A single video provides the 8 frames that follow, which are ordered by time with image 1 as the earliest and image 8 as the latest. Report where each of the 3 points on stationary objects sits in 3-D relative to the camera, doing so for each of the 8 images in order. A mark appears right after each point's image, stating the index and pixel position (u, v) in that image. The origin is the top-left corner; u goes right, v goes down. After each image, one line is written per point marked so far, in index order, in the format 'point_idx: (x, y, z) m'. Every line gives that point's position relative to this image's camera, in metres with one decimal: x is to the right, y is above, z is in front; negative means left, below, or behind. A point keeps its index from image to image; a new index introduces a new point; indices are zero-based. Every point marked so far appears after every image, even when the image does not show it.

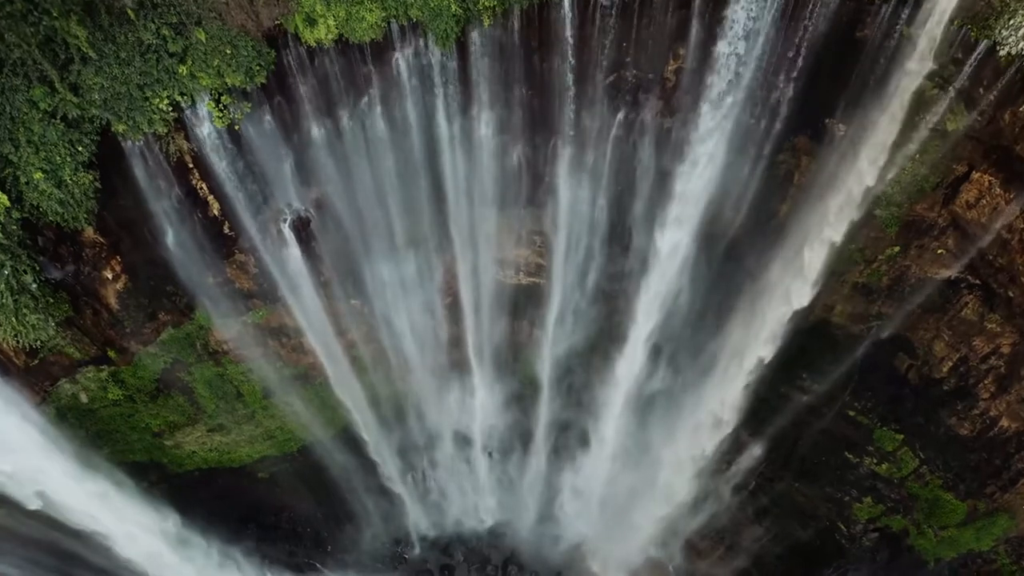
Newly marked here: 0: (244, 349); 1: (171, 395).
0: (-4.2, -0.9, +11.1) m
1: (-5.3, -1.7, +11.2) m
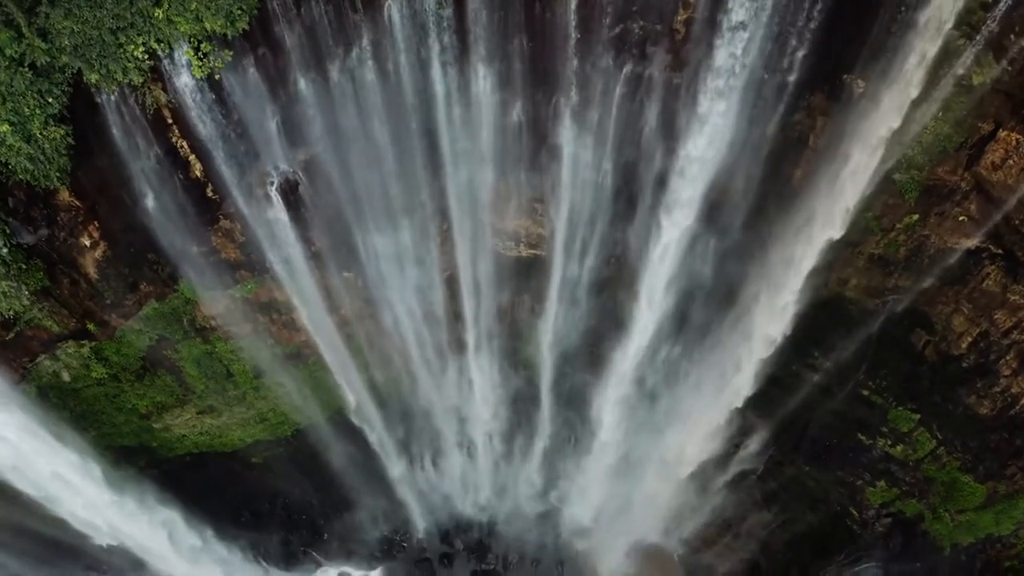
0: (-4.1, -0.5, +10.6) m
1: (-5.3, -1.3, +10.8) m
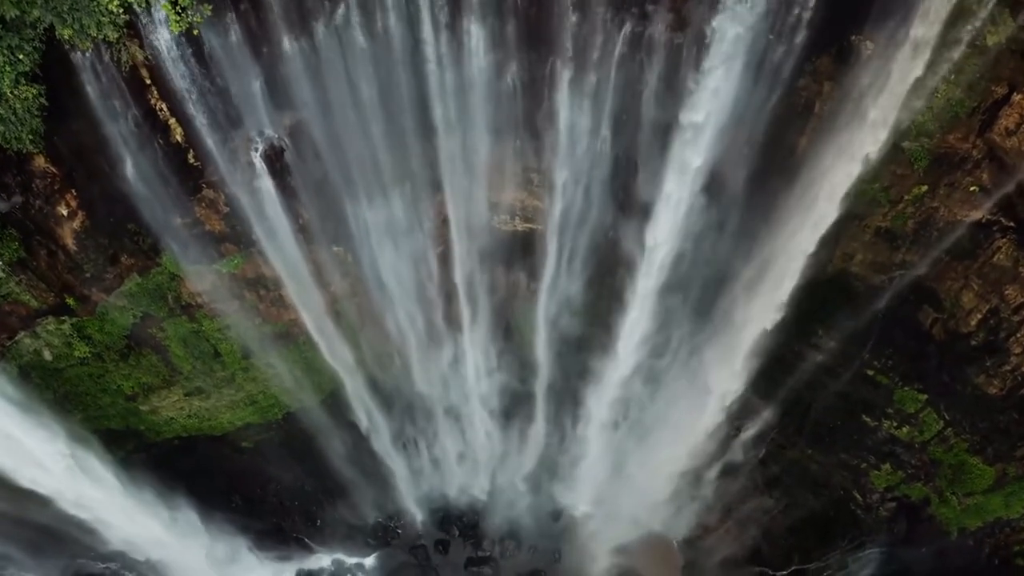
0: (-4.2, -0.2, +10.3) m
1: (-5.4, -0.9, +10.5) m
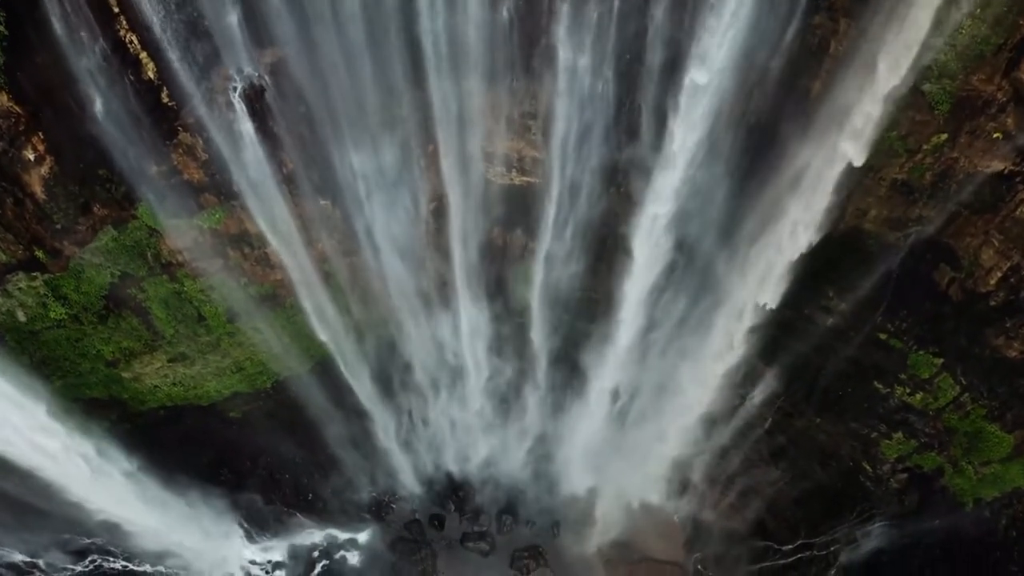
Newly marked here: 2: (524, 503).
0: (-4.3, +0.4, +9.8) m
1: (-5.4, -0.4, +10.0) m
2: (+0.2, -3.9, +13.1) m
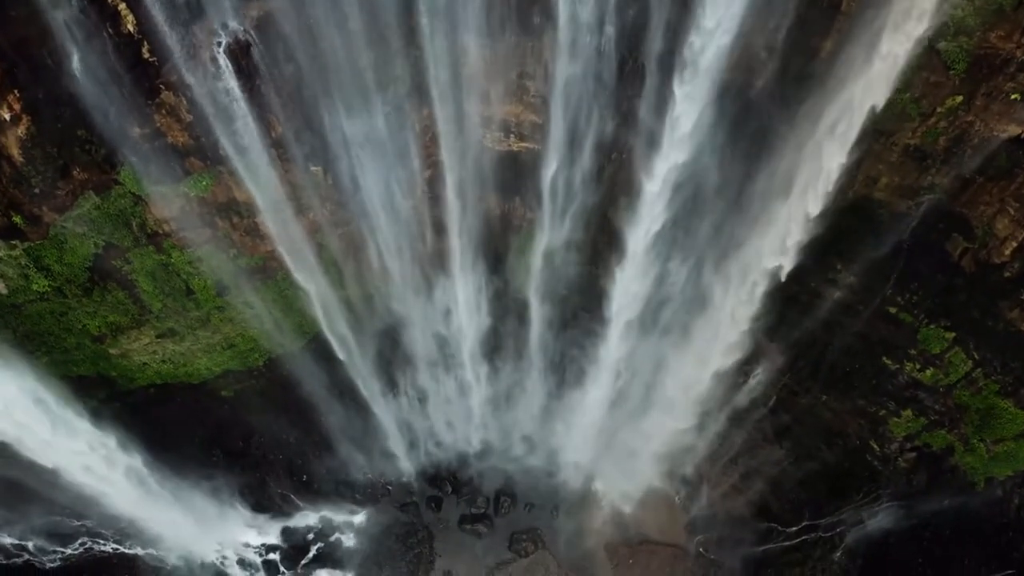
0: (-4.3, +0.7, +9.5) m
1: (-5.4, 0.0, +9.7) m
2: (+0.2, -3.5, +12.8) m
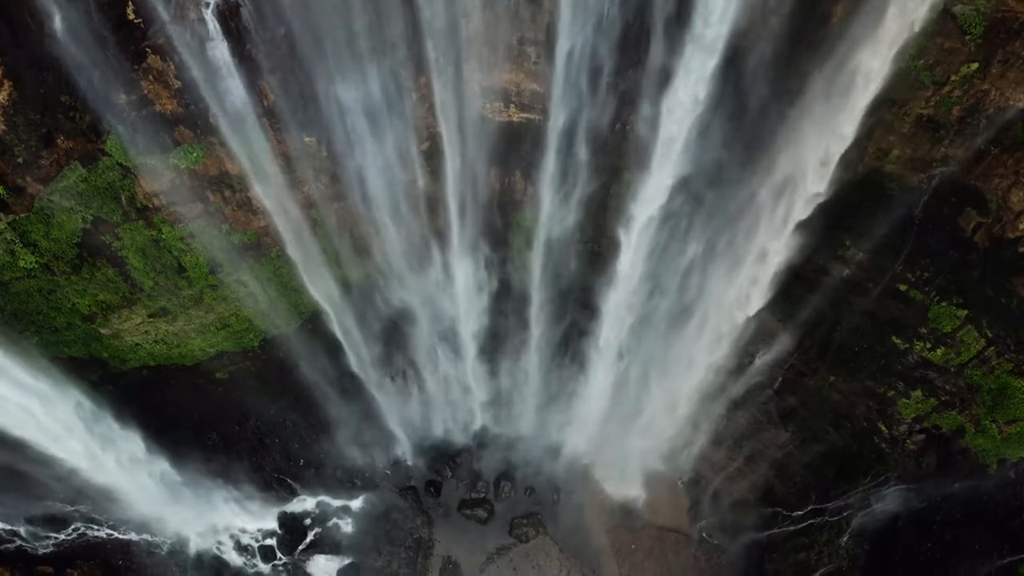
0: (-4.3, +1.0, +9.3) m
1: (-5.4, +0.3, +9.4) m
2: (+0.2, -3.2, +12.6) m
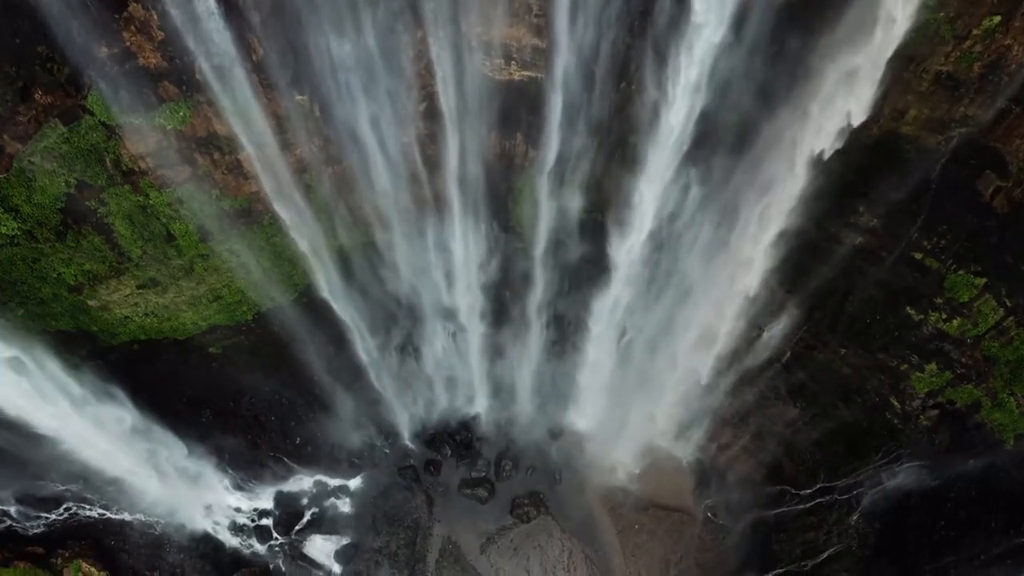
0: (-4.3, +1.4, +8.9) m
1: (-5.4, +0.7, +9.1) m
2: (+0.2, -2.7, +12.3) m
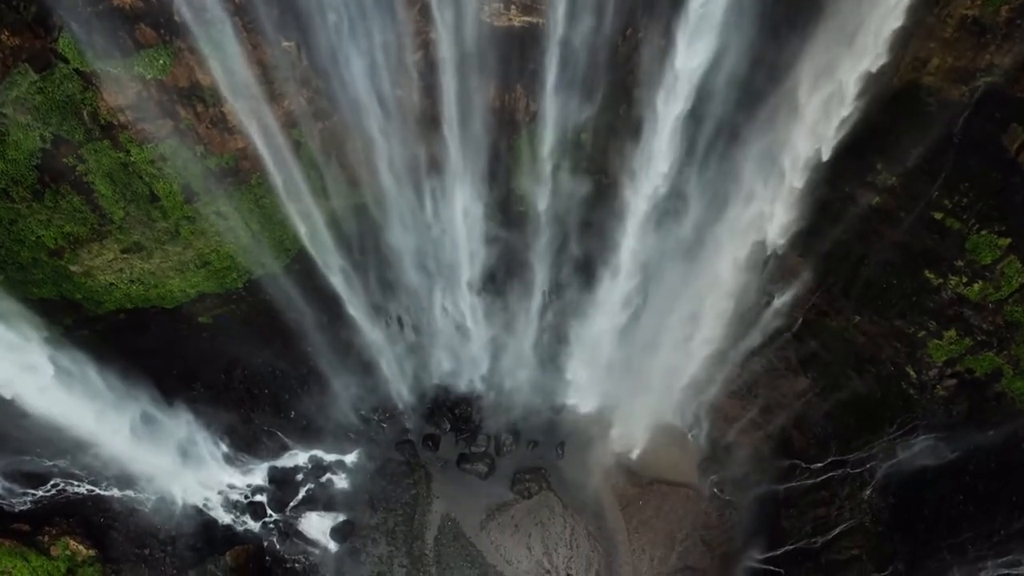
0: (-4.3, +1.9, +8.5) m
1: (-5.4, +1.2, +8.7) m
2: (+0.2, -2.2, +11.9) m
